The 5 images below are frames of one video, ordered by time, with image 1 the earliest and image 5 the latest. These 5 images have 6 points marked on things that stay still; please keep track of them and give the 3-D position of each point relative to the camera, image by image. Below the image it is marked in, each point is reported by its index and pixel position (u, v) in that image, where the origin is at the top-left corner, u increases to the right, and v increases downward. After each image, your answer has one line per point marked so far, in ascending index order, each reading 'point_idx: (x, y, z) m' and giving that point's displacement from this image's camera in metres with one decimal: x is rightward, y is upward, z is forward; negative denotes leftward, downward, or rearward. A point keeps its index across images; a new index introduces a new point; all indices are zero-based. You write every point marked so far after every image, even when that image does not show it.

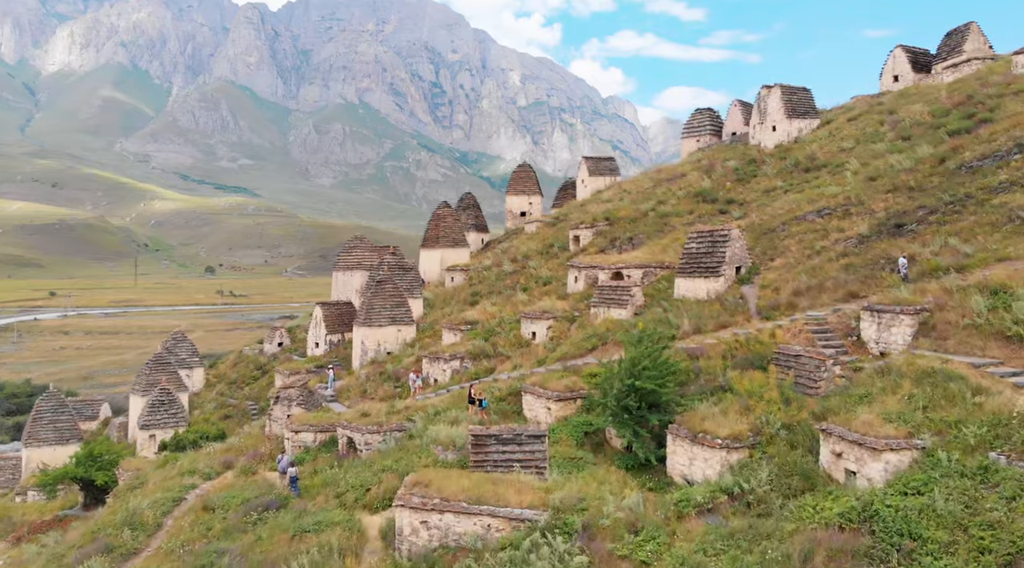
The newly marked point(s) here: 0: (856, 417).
0: (+6.1, -2.4, +16.0) m
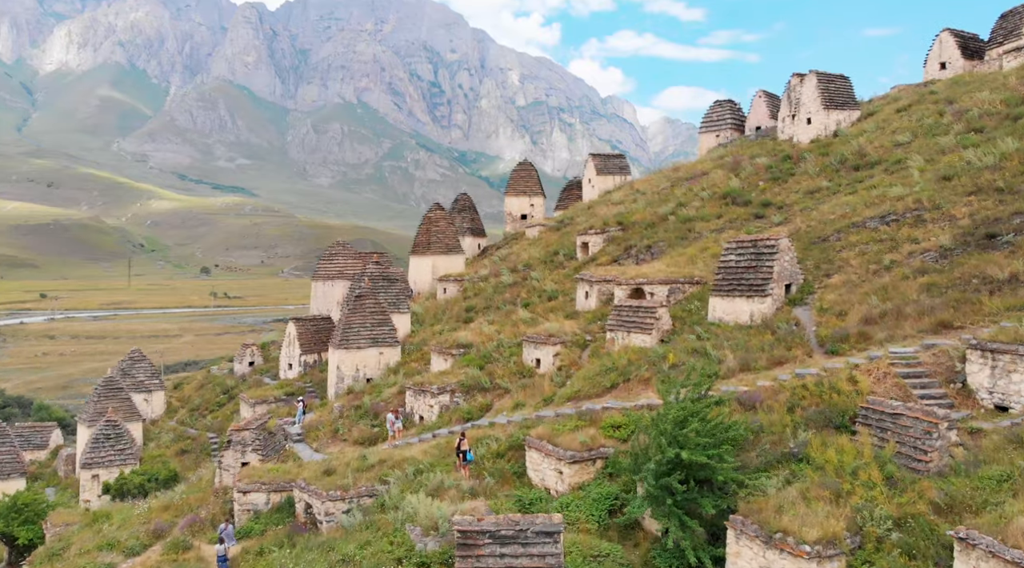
0: (+6.2, -2.9, +11.2) m
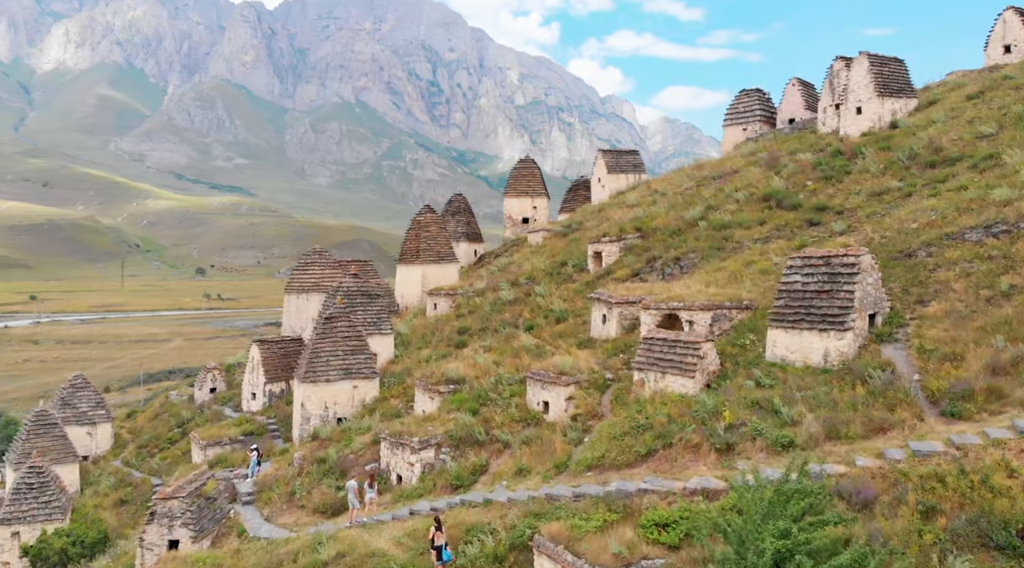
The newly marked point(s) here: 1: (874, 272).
0: (+6.2, -3.5, +6.1) m
1: (+7.0, +0.2, +17.5) m
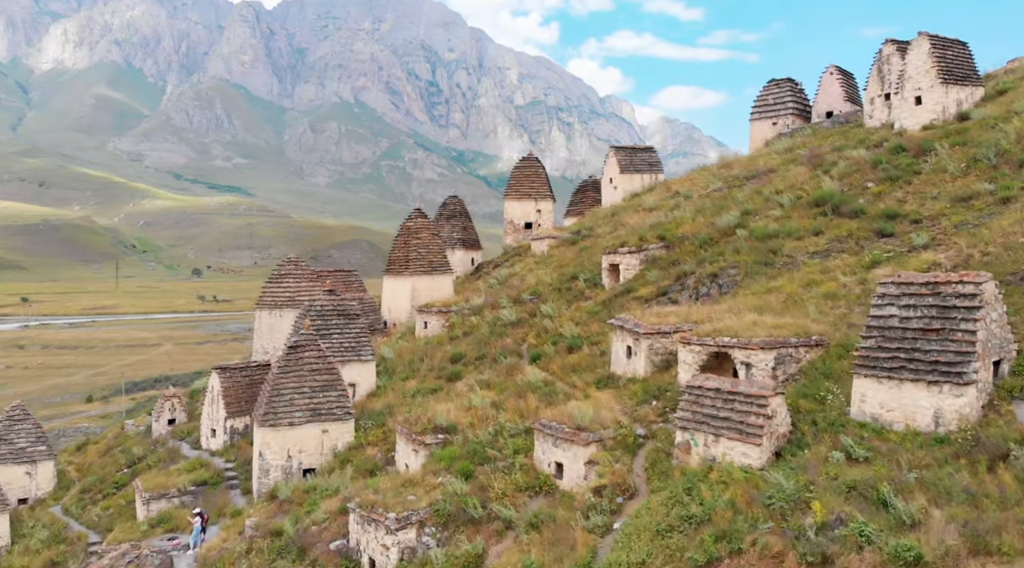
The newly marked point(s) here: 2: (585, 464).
0: (+6.3, -4.0, +1.8) m
1: (+7.1, -0.3, +13.1) m
2: (+1.2, -3.0, +15.0) m
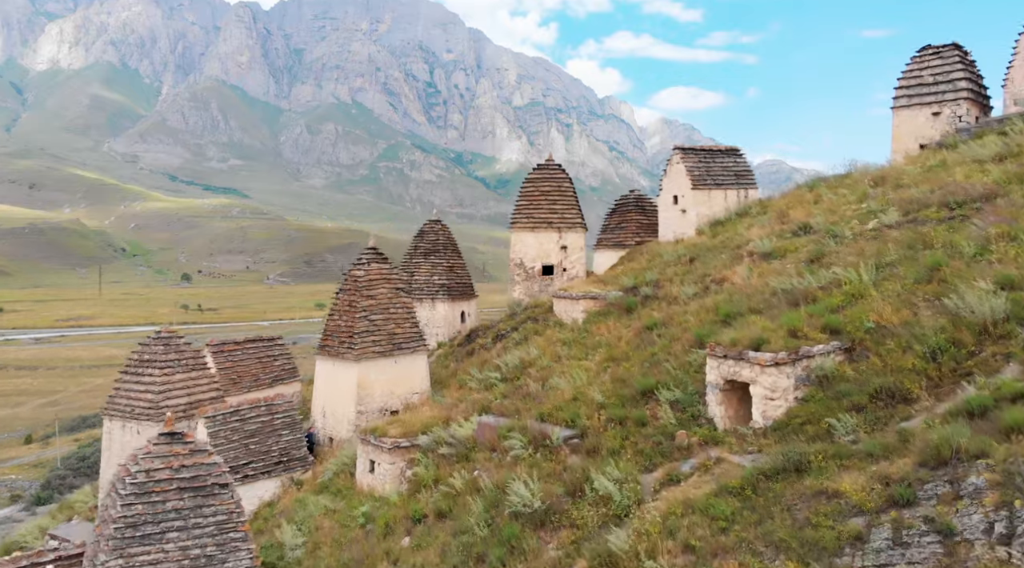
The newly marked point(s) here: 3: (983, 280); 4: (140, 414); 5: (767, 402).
0: (+6.7, -6.0, -10.8) m
1: (+7.4, -2.2, +0.6) m
2: (+1.6, -5.0, +2.4) m
3: (+6.5, 0.0, +12.6) m
4: (-7.6, -2.6, +18.5) m
5: (+3.5, -1.6, +12.0) m
